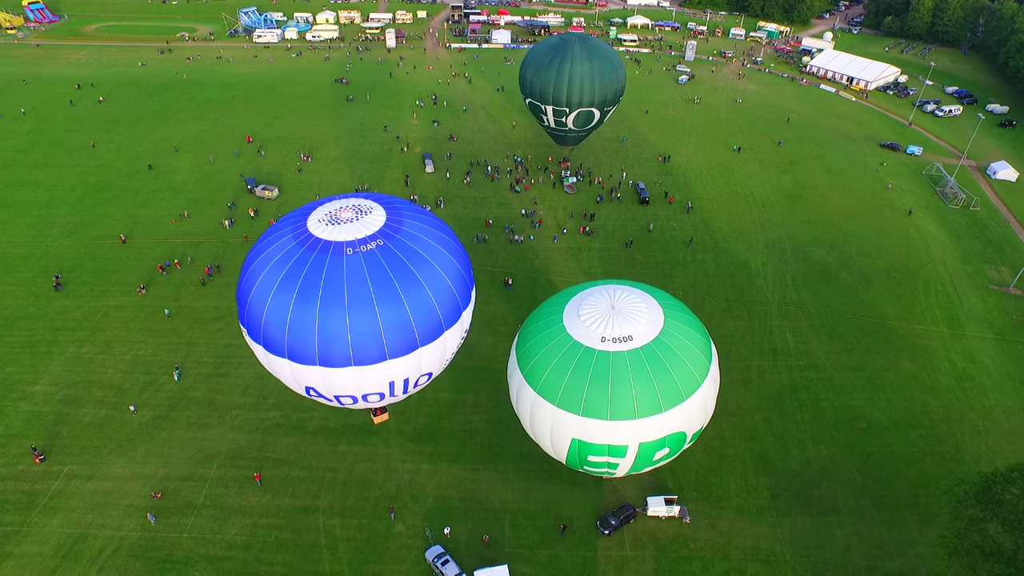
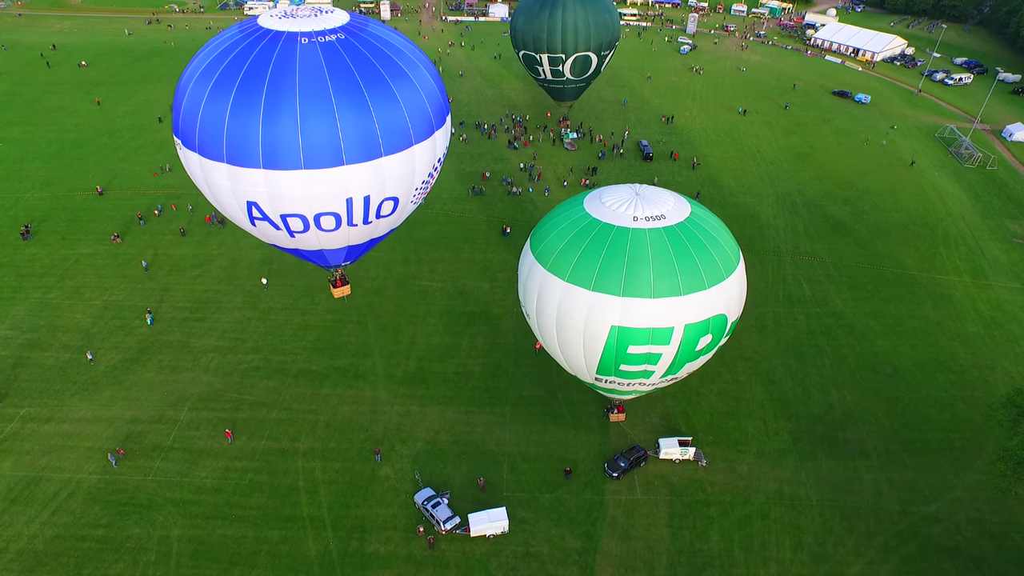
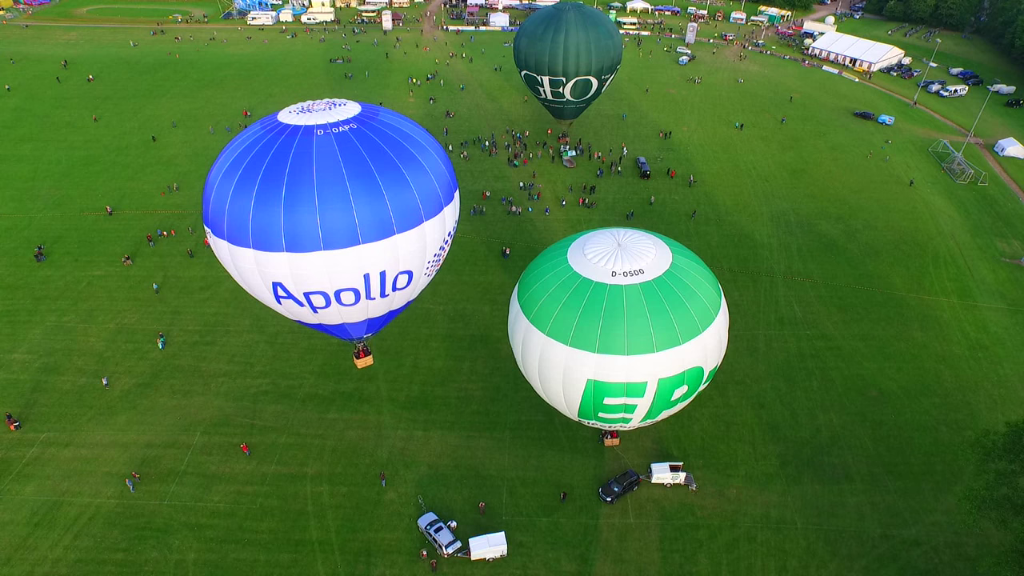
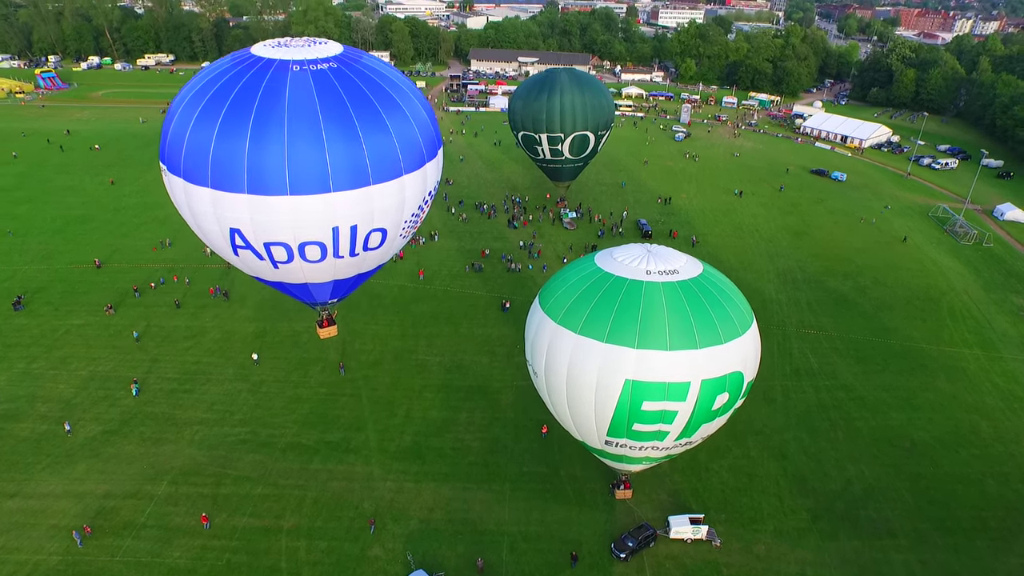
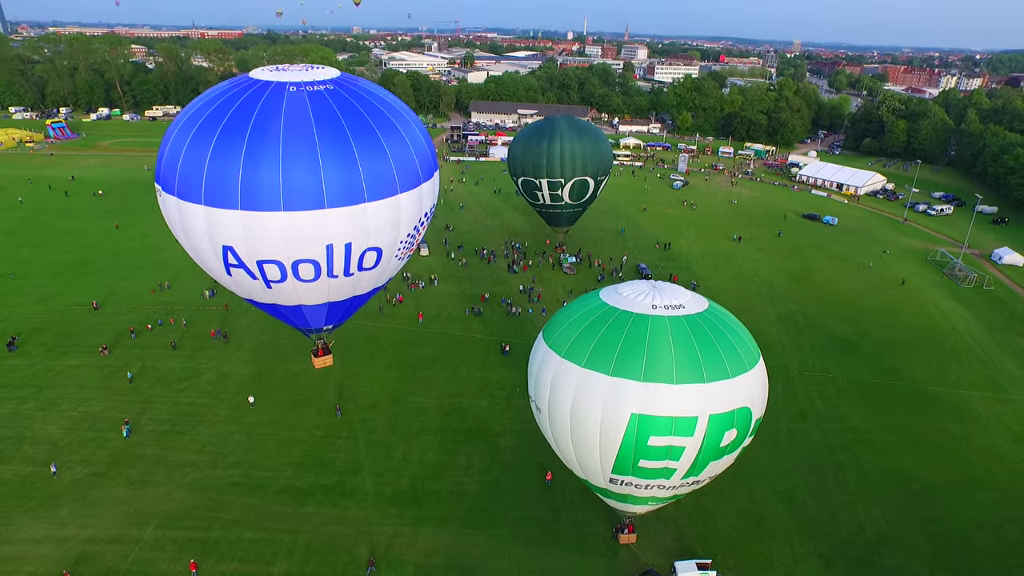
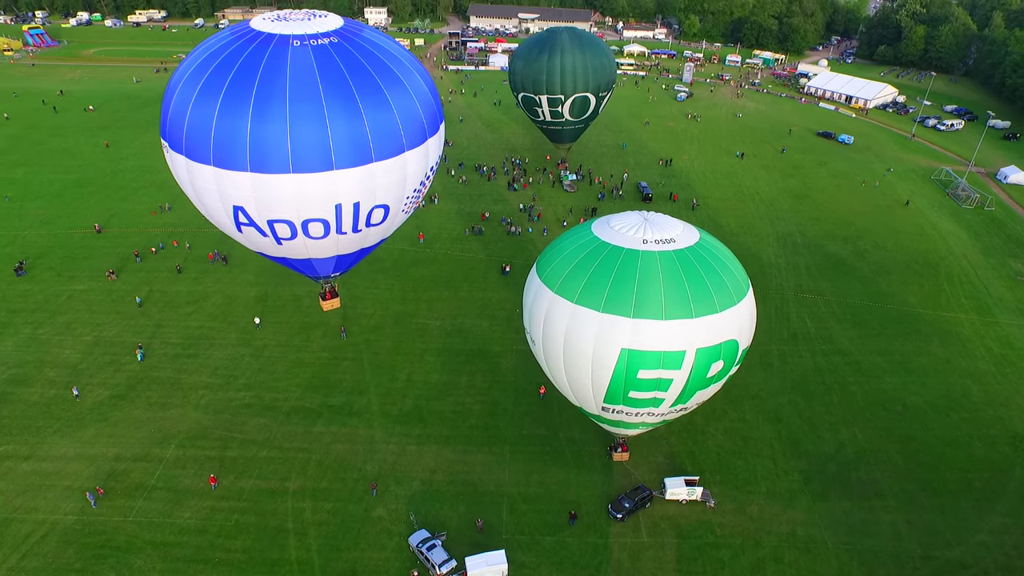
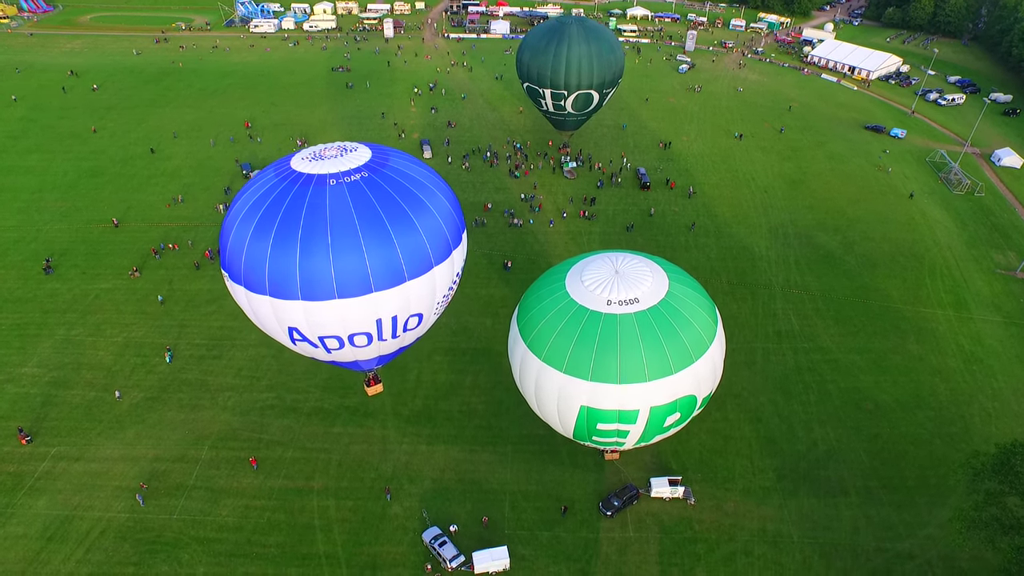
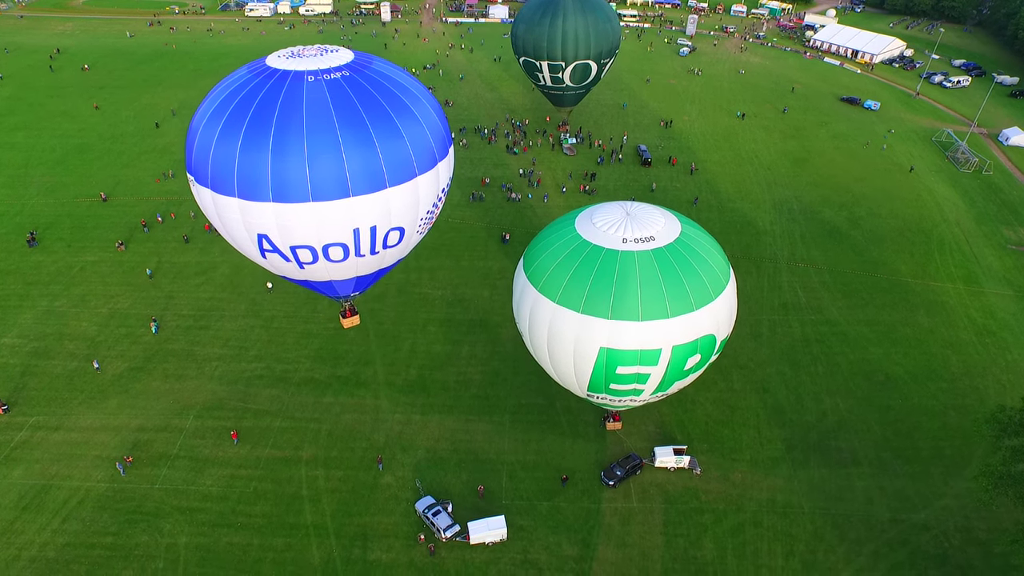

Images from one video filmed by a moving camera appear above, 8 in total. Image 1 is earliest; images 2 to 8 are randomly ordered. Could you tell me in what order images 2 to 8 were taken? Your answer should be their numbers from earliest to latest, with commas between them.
7, 3, 8, 2, 6, 4, 5
